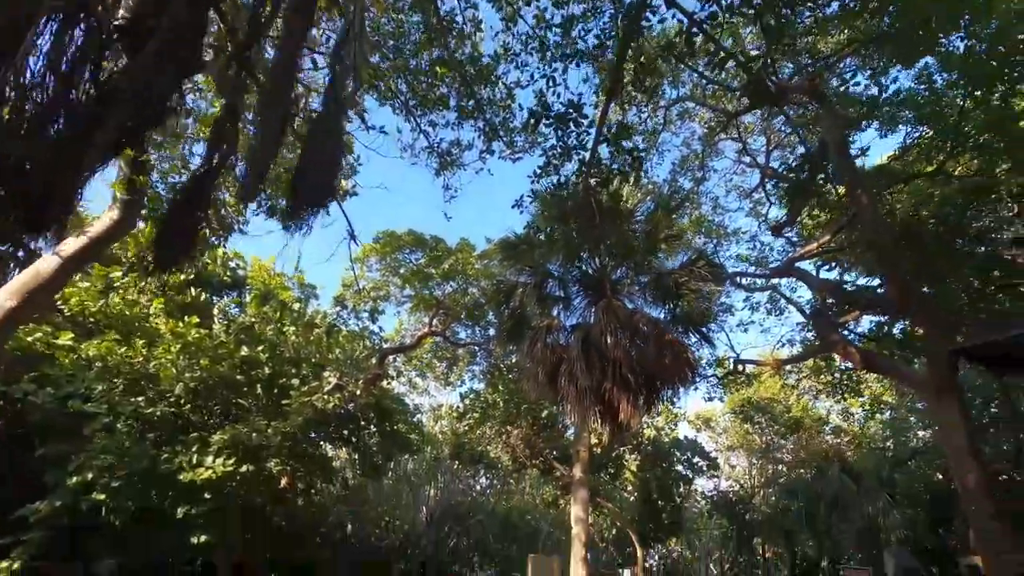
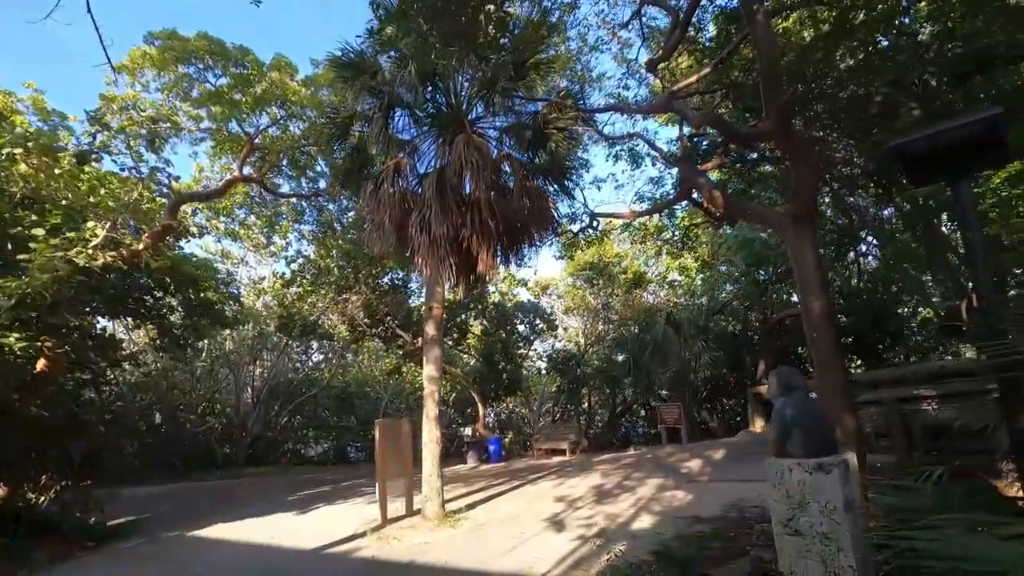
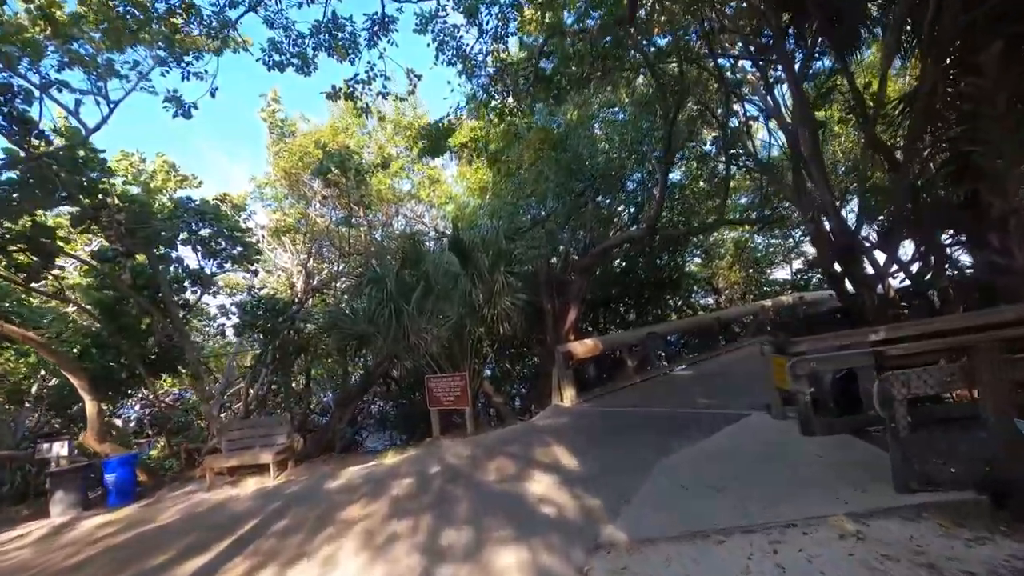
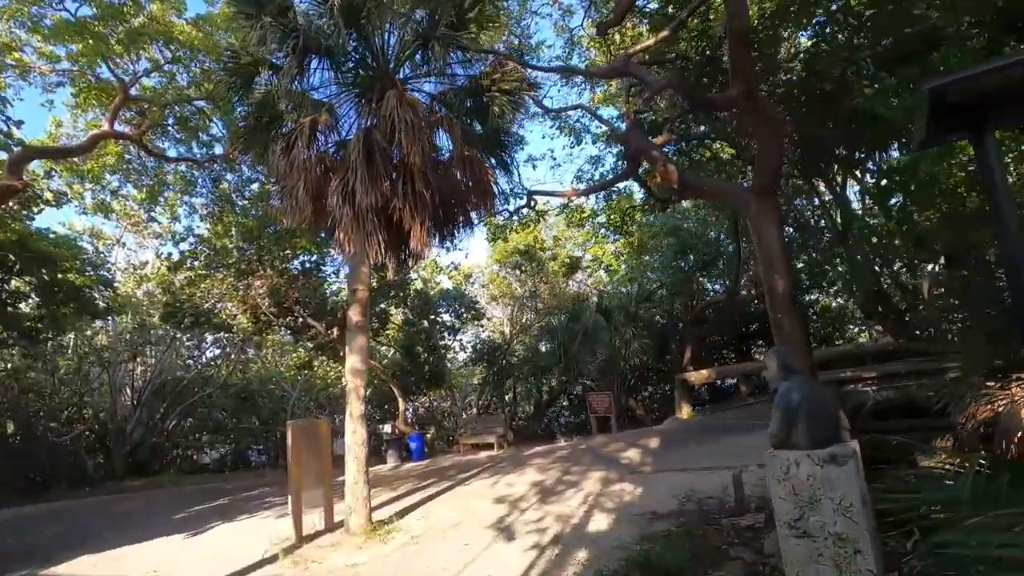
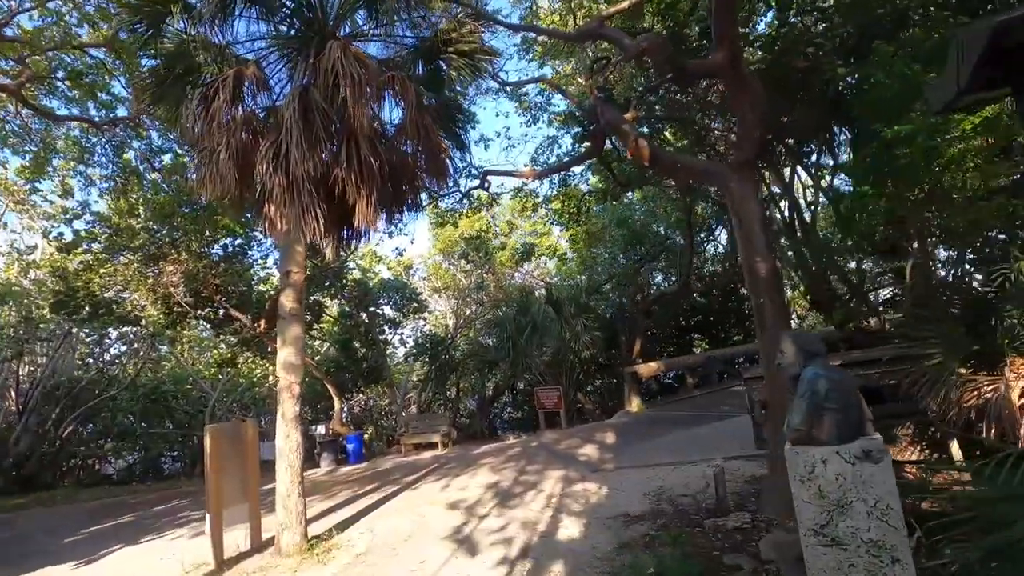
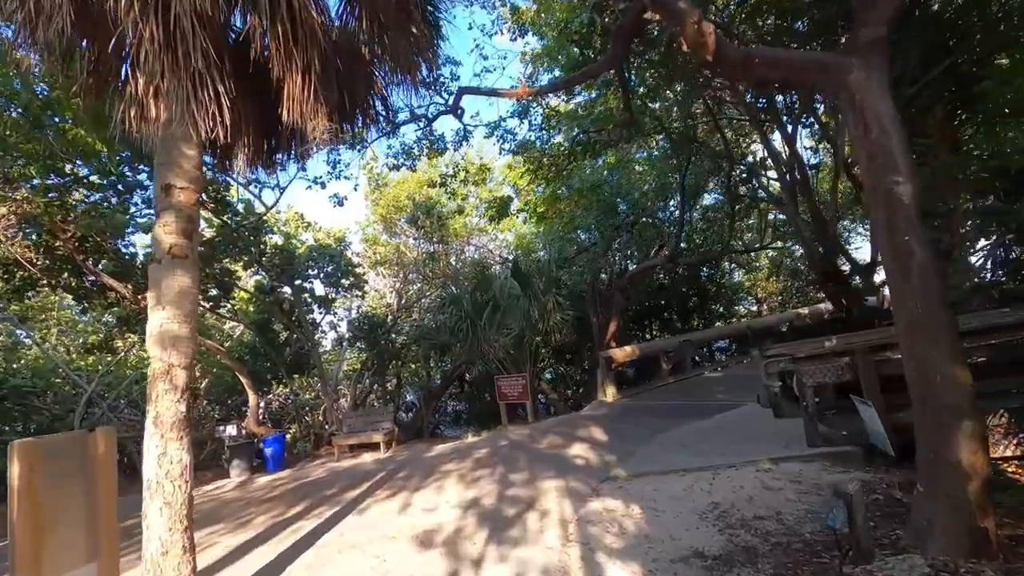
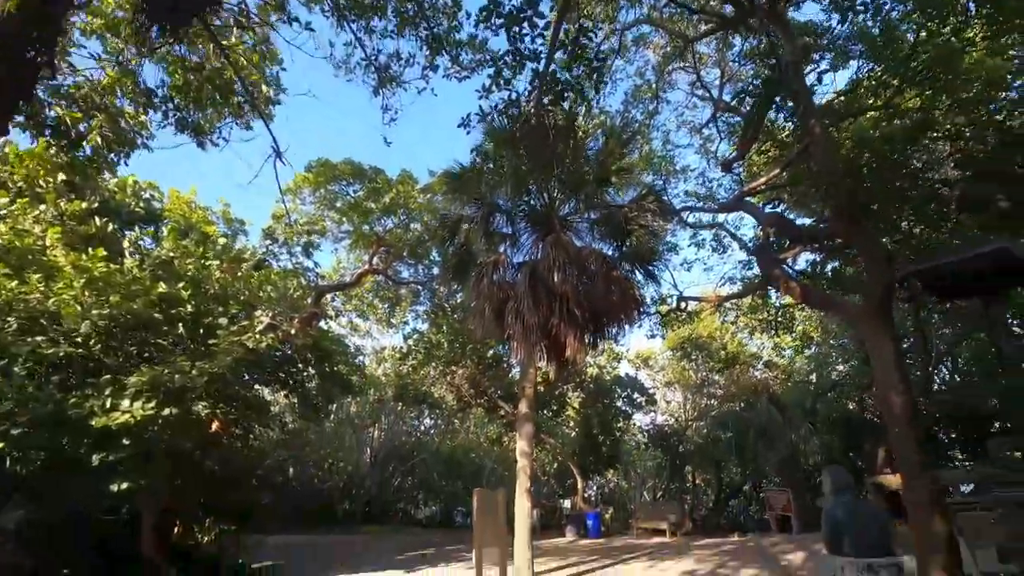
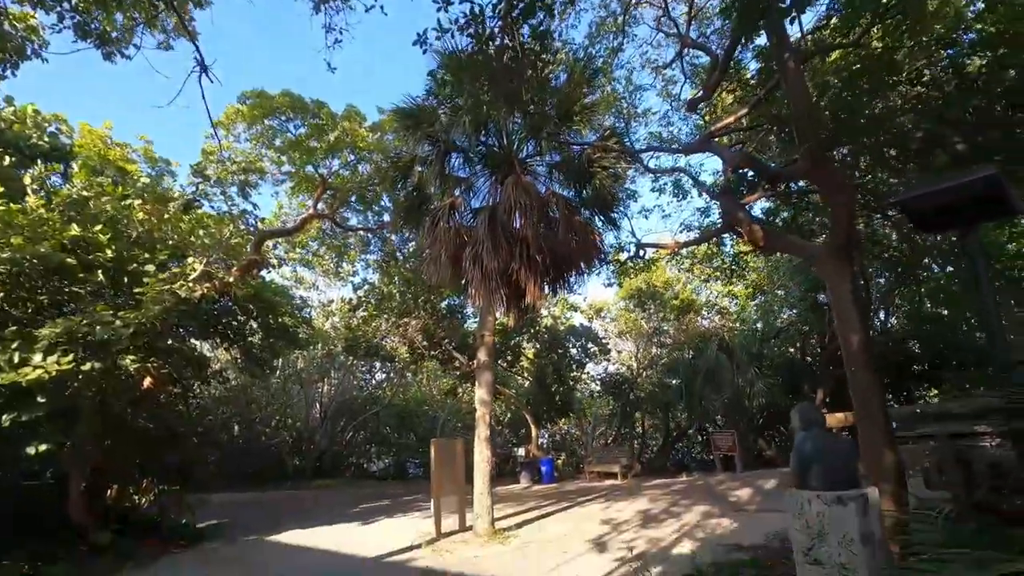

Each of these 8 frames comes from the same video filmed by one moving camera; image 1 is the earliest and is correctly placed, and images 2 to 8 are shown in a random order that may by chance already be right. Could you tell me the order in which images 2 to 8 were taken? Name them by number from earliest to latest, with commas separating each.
7, 8, 2, 4, 5, 6, 3
